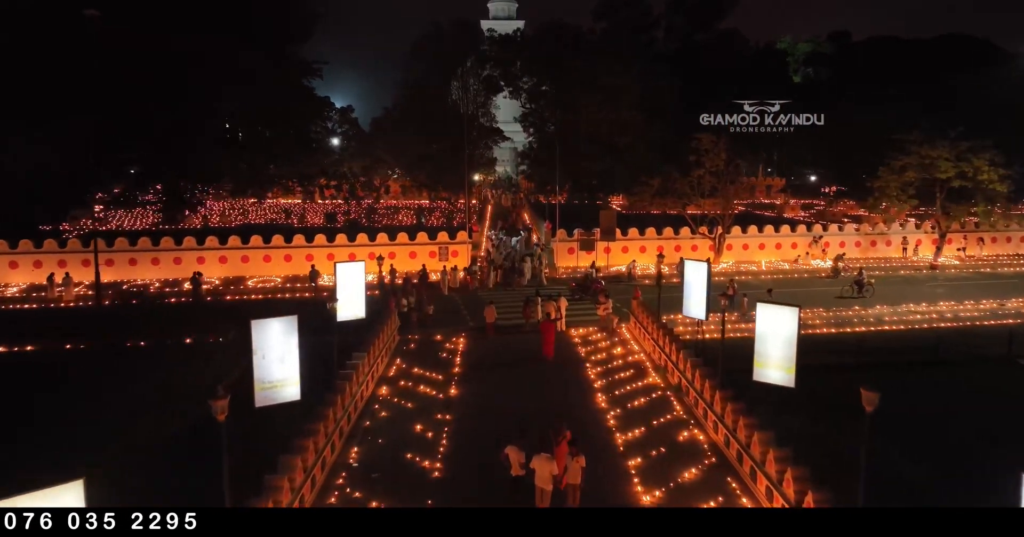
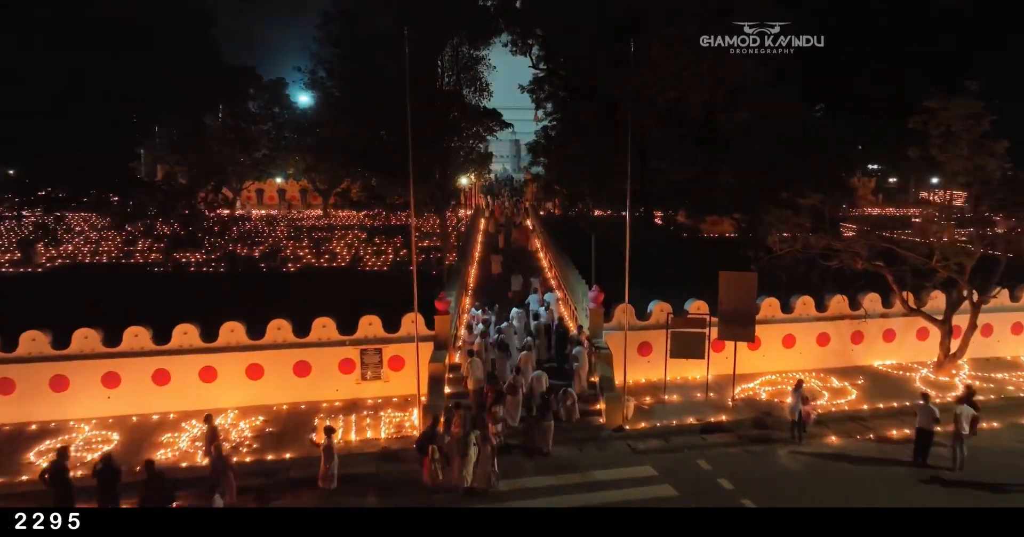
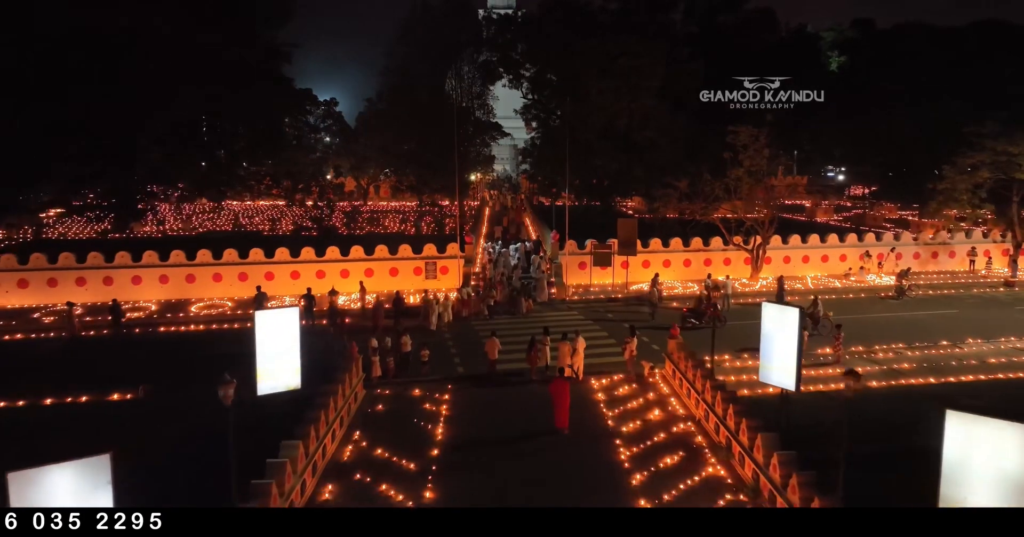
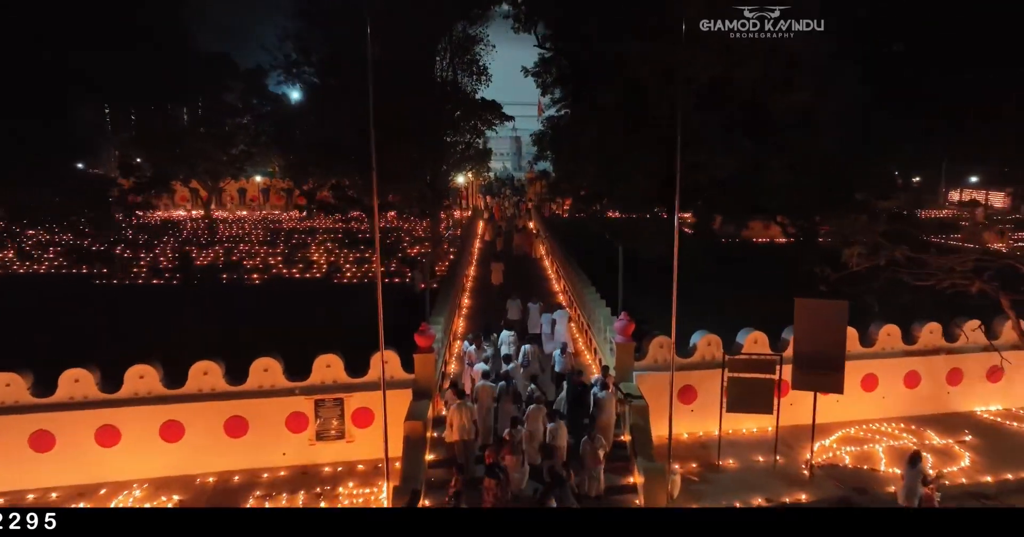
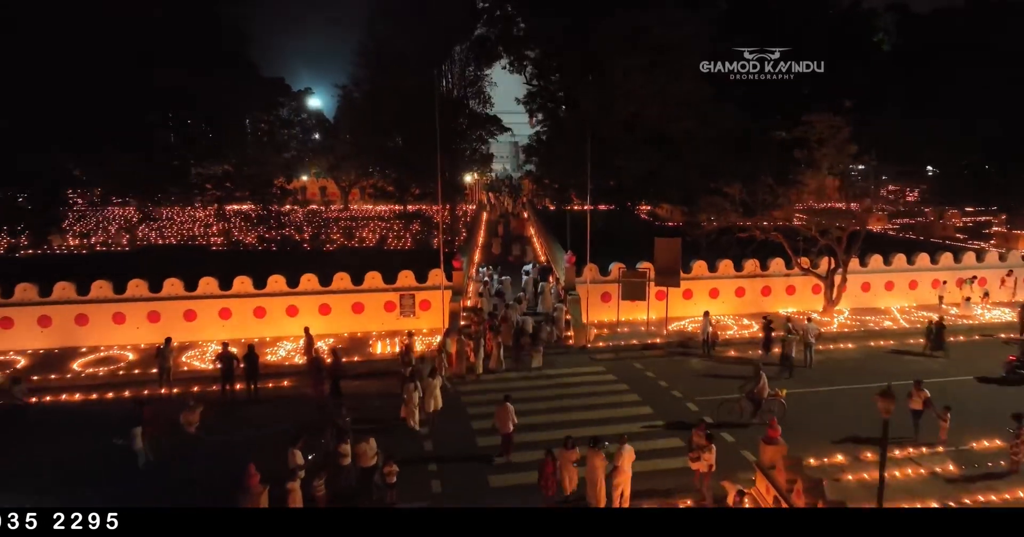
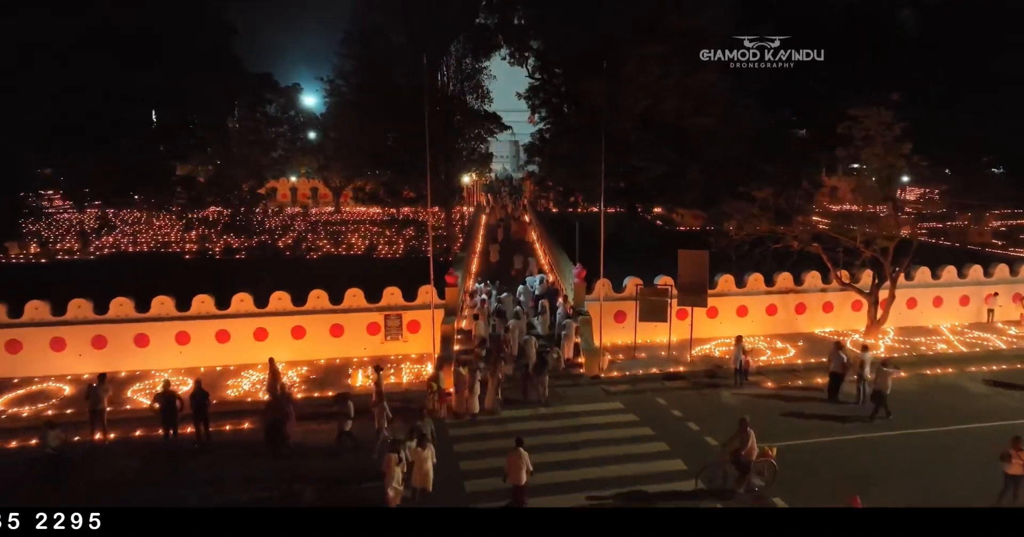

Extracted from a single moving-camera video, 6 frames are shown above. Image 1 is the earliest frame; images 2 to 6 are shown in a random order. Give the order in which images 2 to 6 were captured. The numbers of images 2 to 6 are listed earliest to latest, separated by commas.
3, 5, 6, 2, 4
